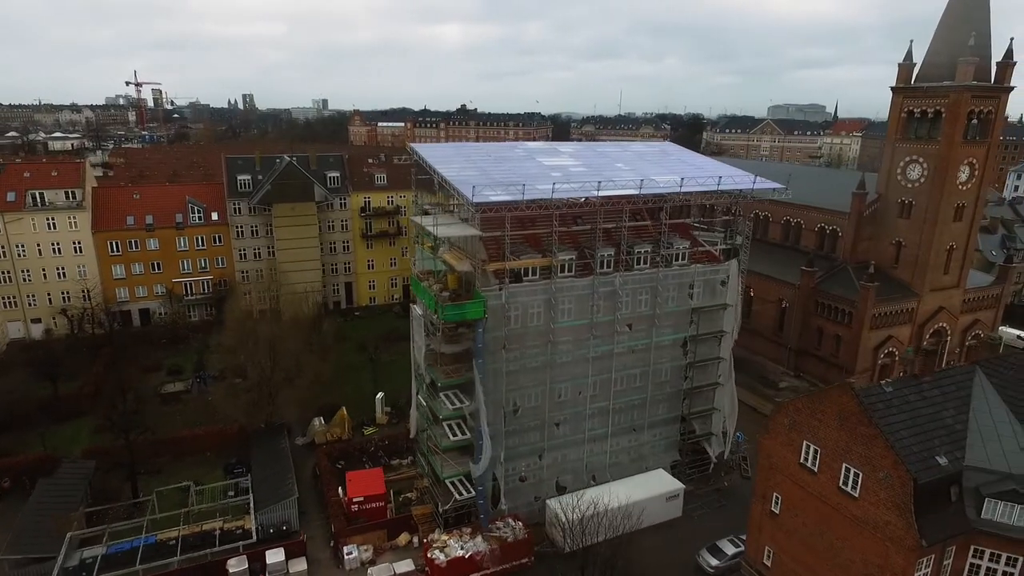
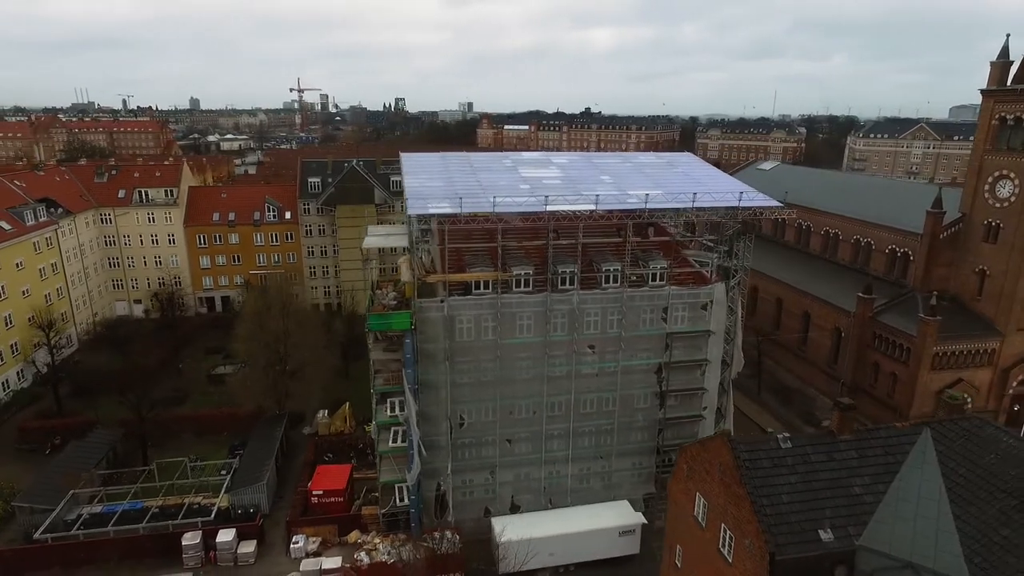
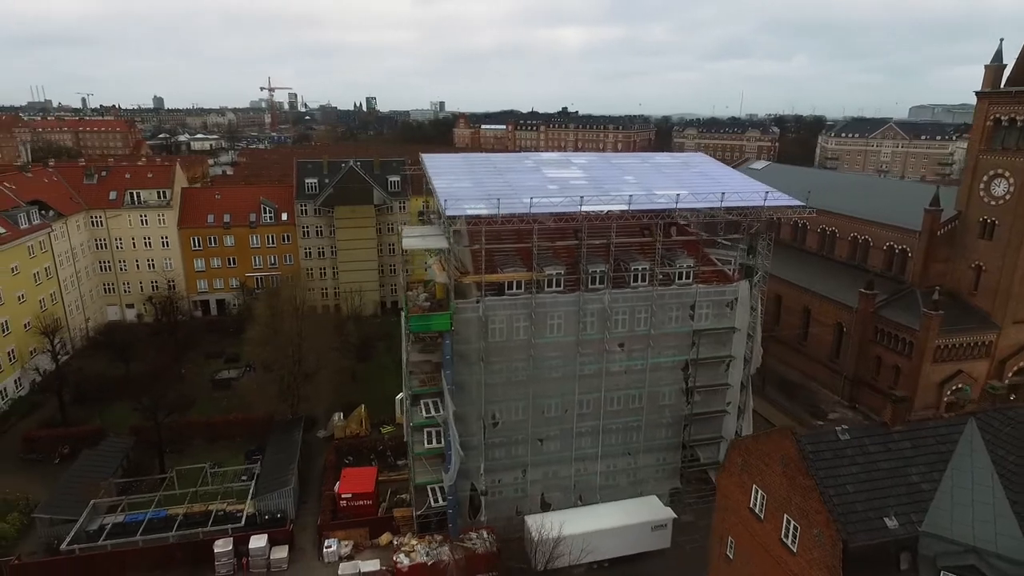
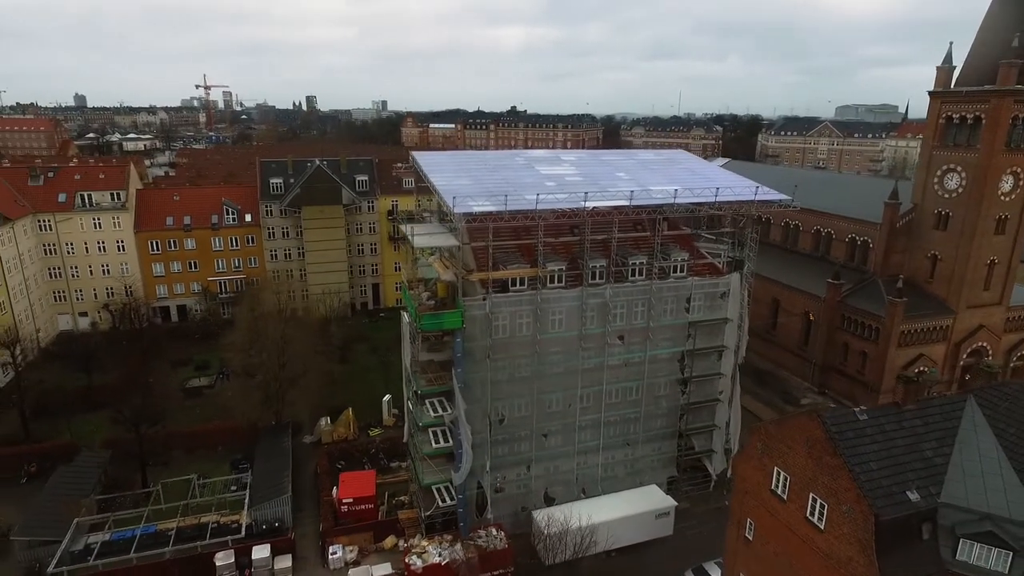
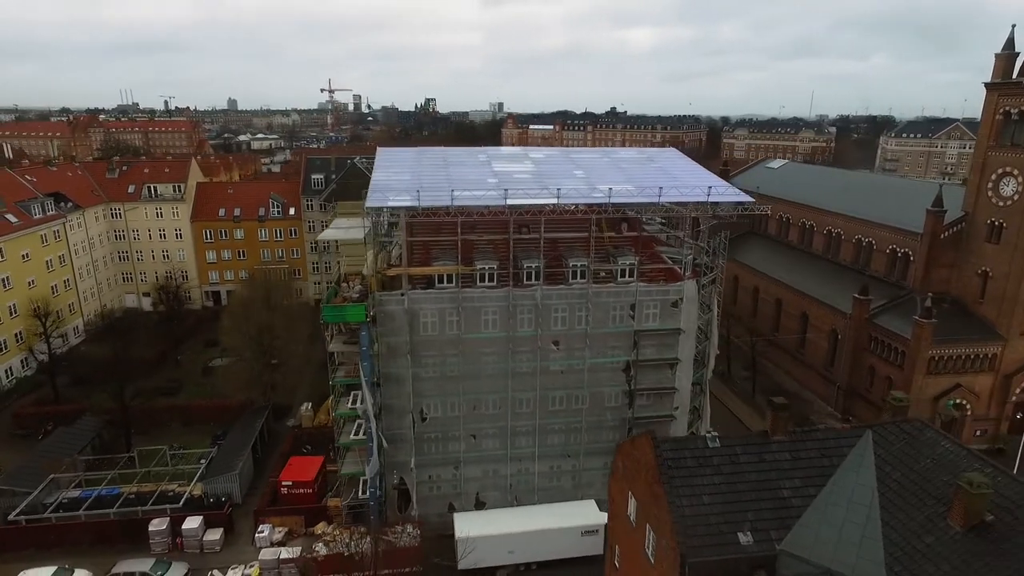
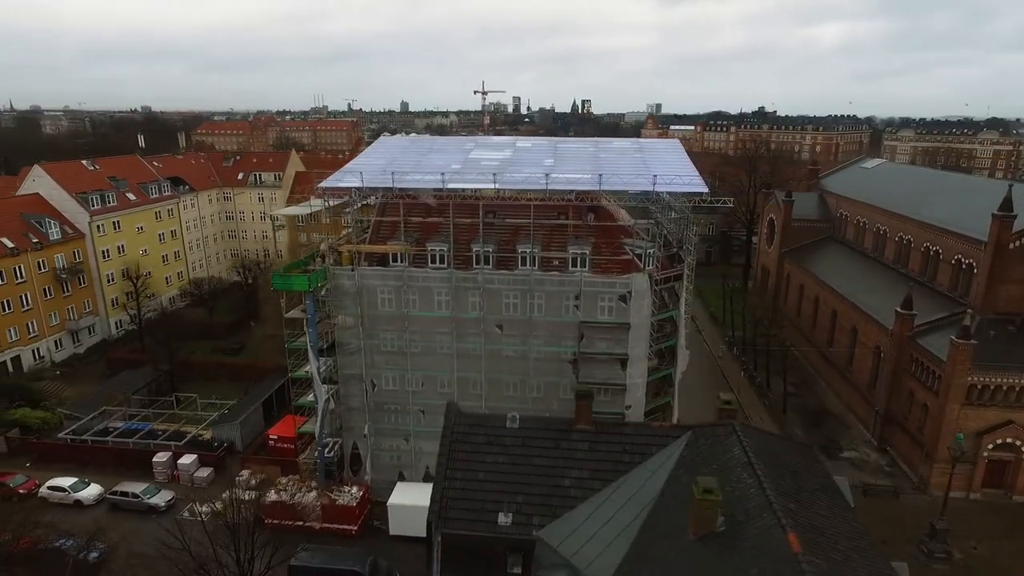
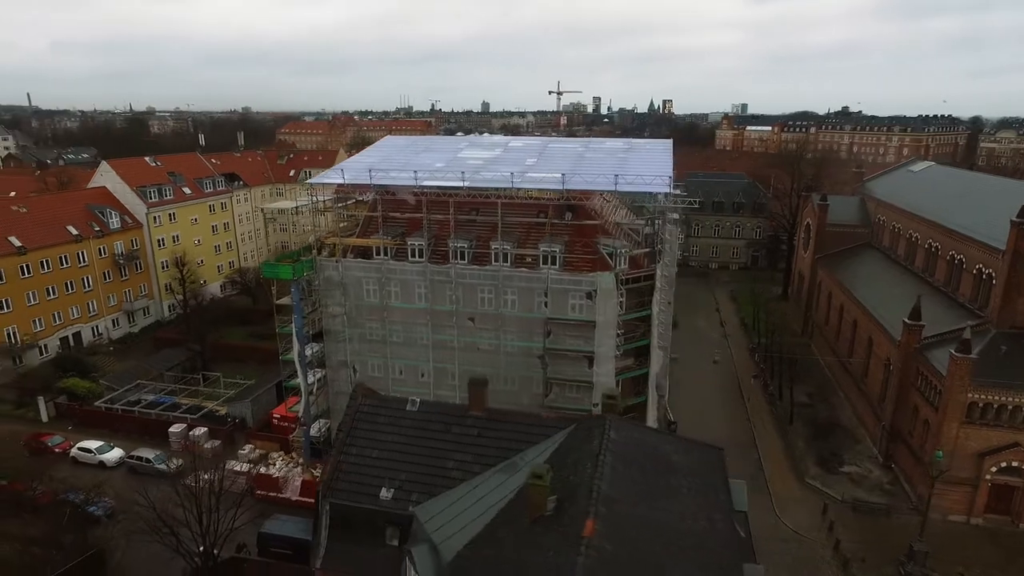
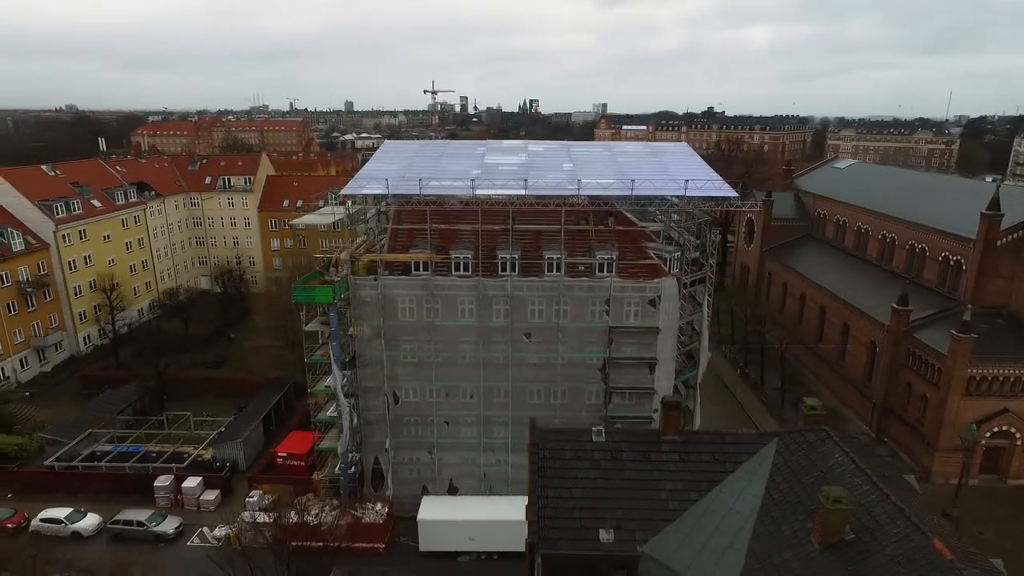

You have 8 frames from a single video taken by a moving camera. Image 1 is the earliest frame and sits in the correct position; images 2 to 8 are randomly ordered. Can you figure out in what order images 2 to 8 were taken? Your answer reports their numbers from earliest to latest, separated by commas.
4, 3, 2, 5, 8, 6, 7
